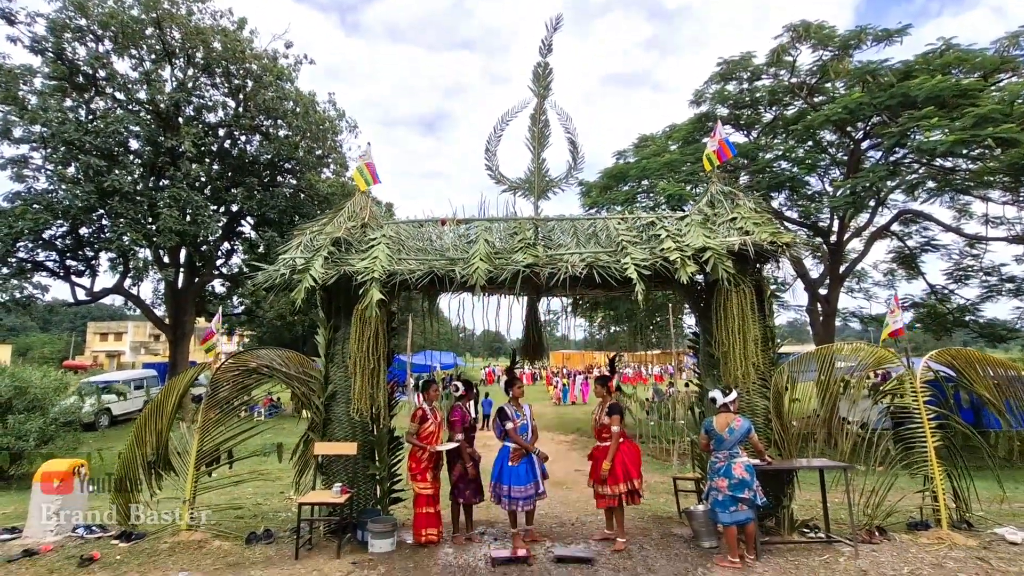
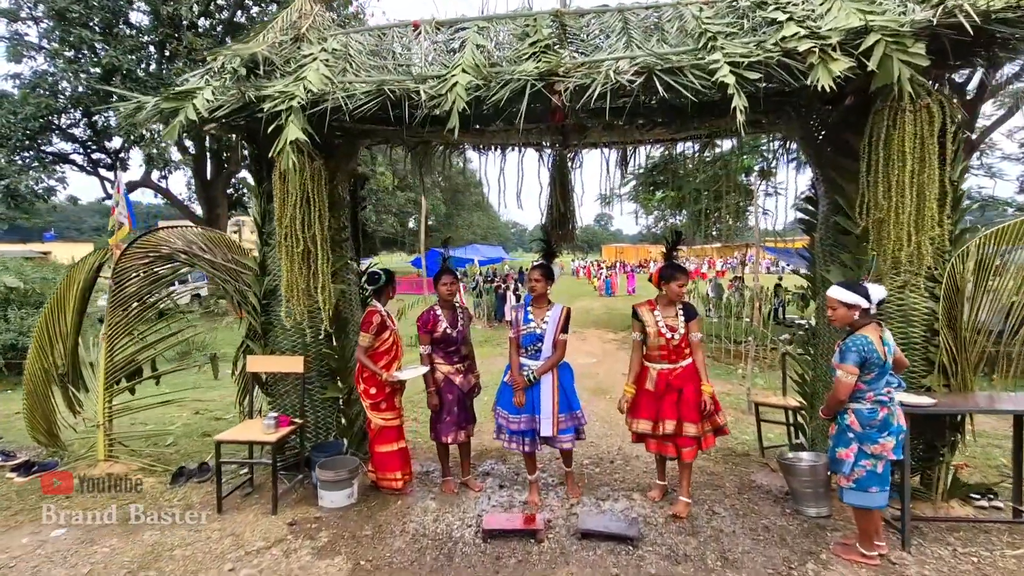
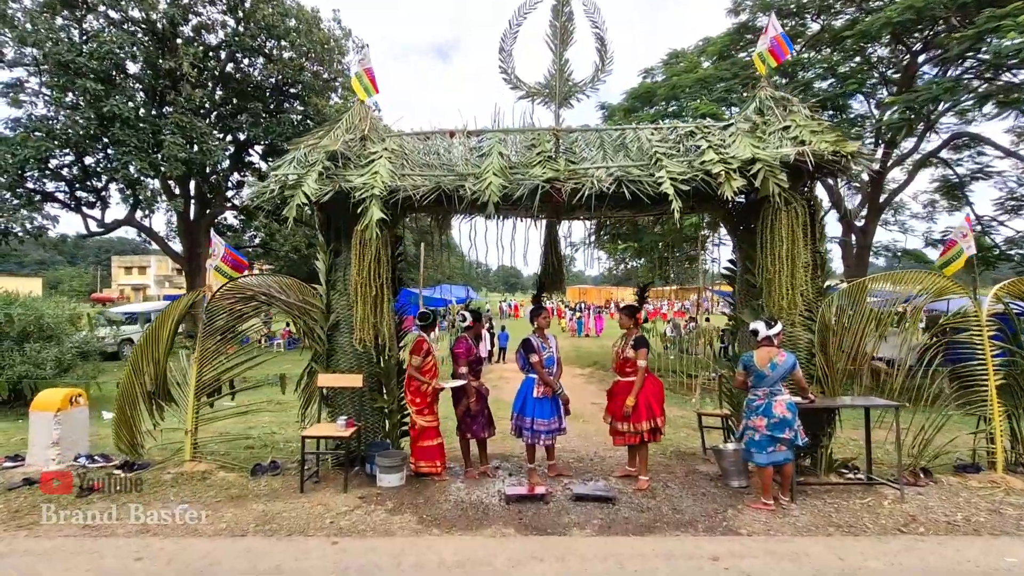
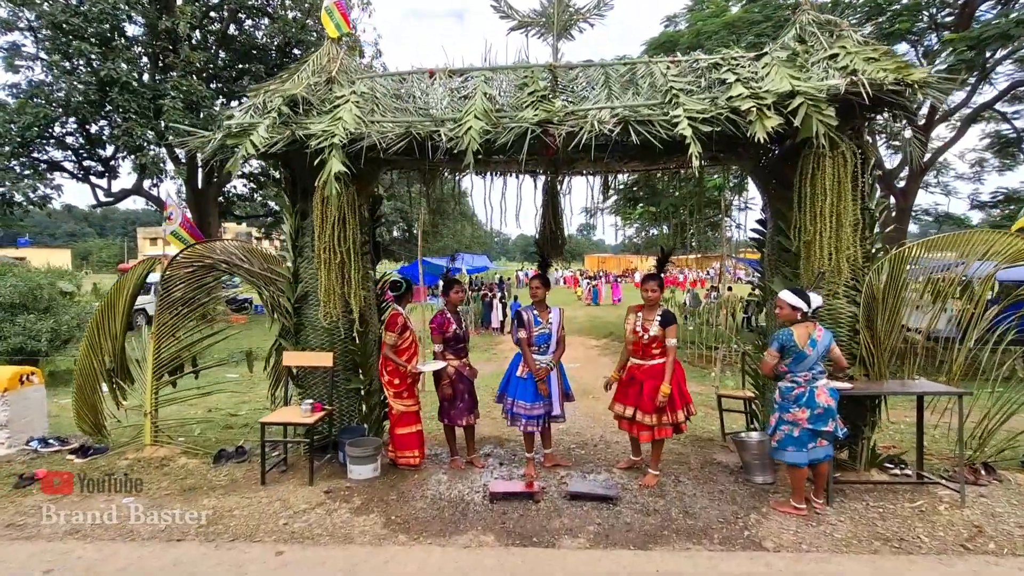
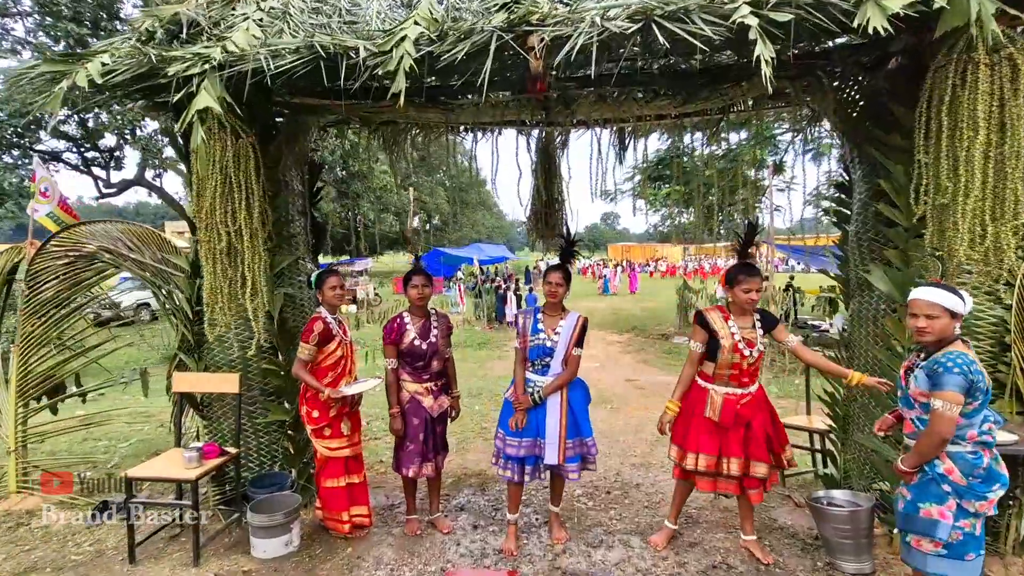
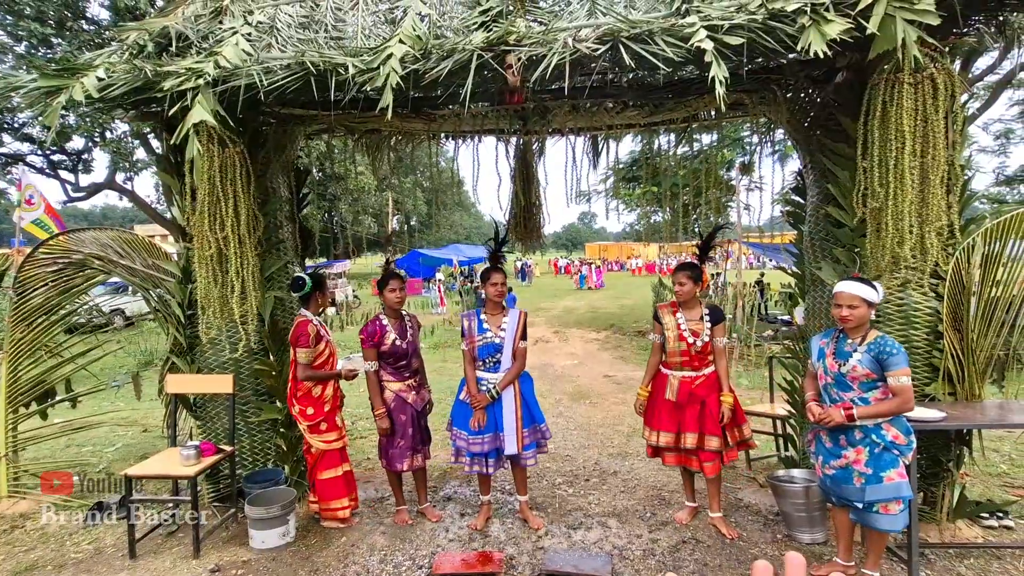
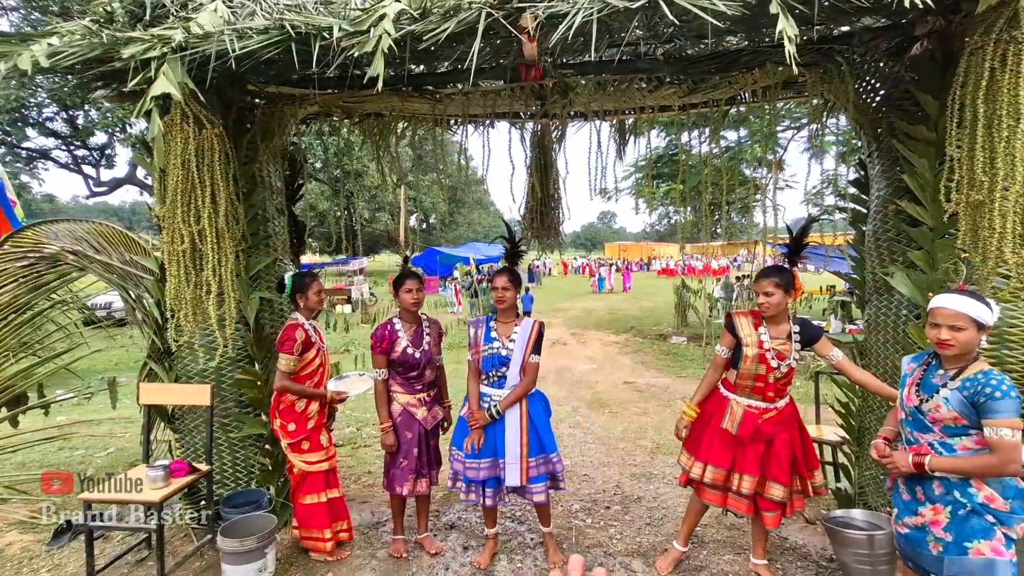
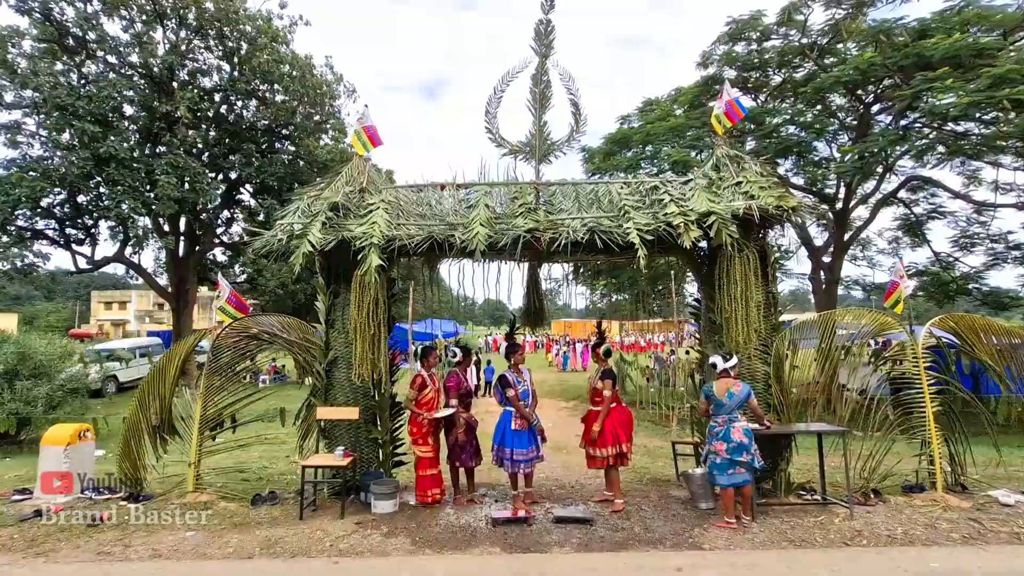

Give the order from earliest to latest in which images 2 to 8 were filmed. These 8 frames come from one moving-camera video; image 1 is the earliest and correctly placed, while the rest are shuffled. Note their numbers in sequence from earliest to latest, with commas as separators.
8, 3, 4, 2, 5, 7, 6
